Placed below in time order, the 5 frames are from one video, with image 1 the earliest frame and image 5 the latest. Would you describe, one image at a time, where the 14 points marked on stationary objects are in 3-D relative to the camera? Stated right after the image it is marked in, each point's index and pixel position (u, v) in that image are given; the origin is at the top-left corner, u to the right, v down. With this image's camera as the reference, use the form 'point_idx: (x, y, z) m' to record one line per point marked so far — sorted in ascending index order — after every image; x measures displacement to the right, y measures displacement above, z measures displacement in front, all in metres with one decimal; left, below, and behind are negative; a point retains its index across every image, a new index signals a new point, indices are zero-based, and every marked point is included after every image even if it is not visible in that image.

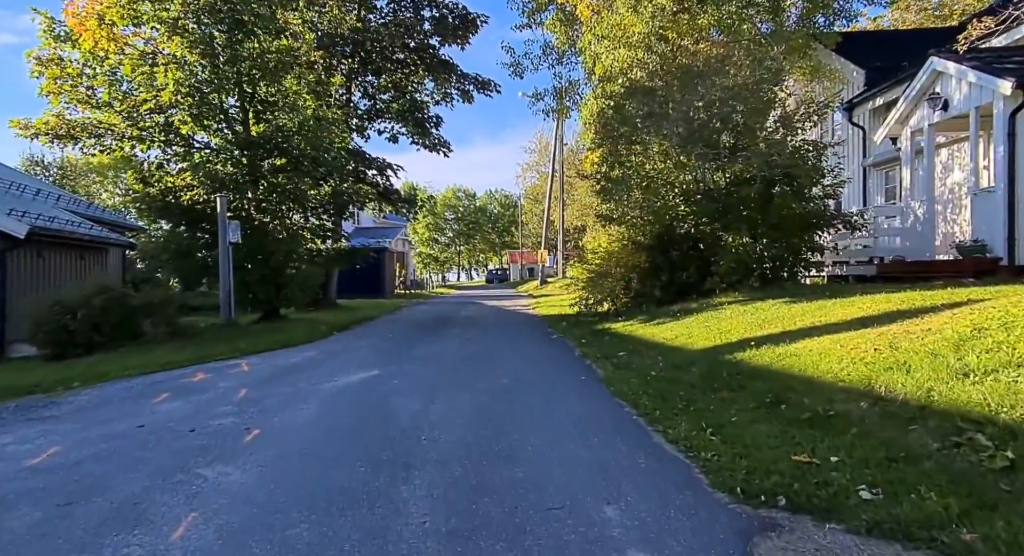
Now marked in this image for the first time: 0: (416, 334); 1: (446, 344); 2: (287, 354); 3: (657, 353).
0: (-1.8, -1.1, +13.0) m
1: (-1.1, -1.1, +11.2) m
2: (-3.6, -1.2, +10.5) m
3: (+1.9, -1.0, +8.7) m
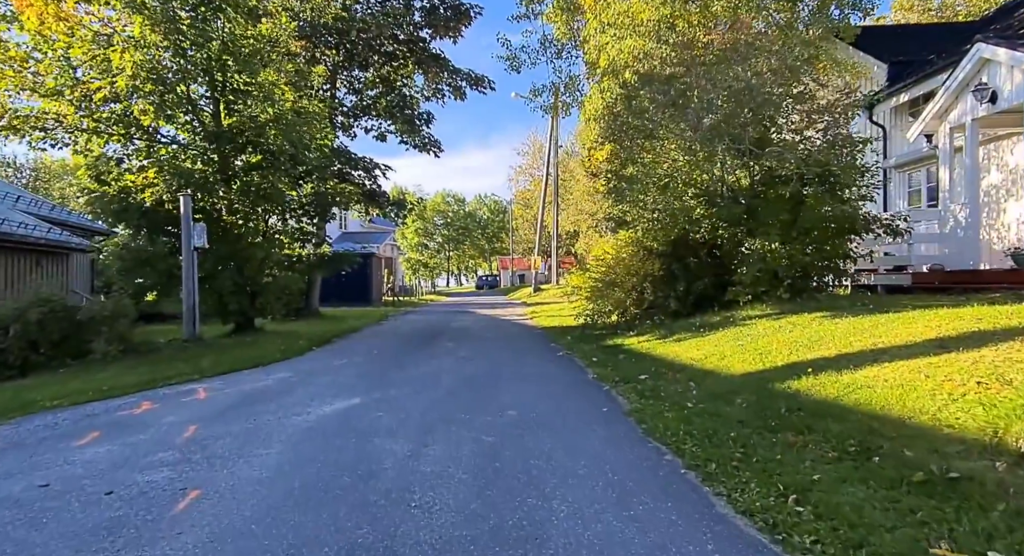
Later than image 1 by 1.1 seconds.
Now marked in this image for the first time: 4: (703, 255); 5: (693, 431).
0: (-1.8, -1.3, +11.6) m
1: (-1.1, -1.3, +9.9) m
2: (-3.5, -1.4, +9.1) m
3: (+2.0, -1.1, +7.5) m
4: (+3.5, +0.4, +11.9) m
5: (+1.5, -1.3, +5.6) m
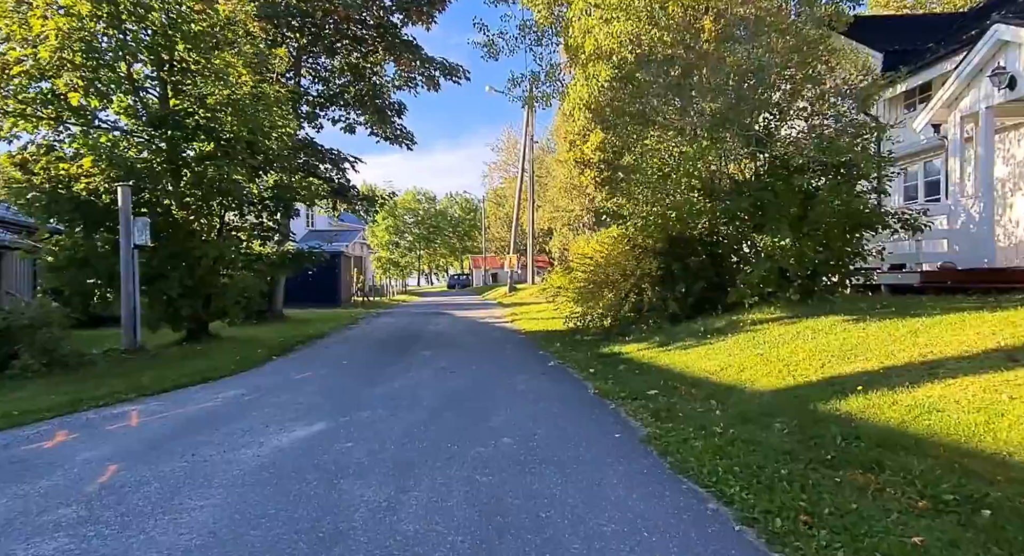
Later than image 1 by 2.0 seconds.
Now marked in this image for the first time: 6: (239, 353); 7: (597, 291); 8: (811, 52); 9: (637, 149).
0: (-2.1, -1.3, +10.5) m
1: (-1.3, -1.3, +8.8) m
2: (-3.7, -1.4, +7.9) m
3: (+1.9, -1.1, +6.5) m
4: (+3.2, +0.4, +11.0) m
5: (+1.5, -1.3, +4.6) m
6: (-4.7, -1.3, +11.5) m
7: (+1.5, -0.2, +11.5) m
8: (+4.3, +3.3, +9.6) m
9: (+2.0, +2.1, +10.9) m
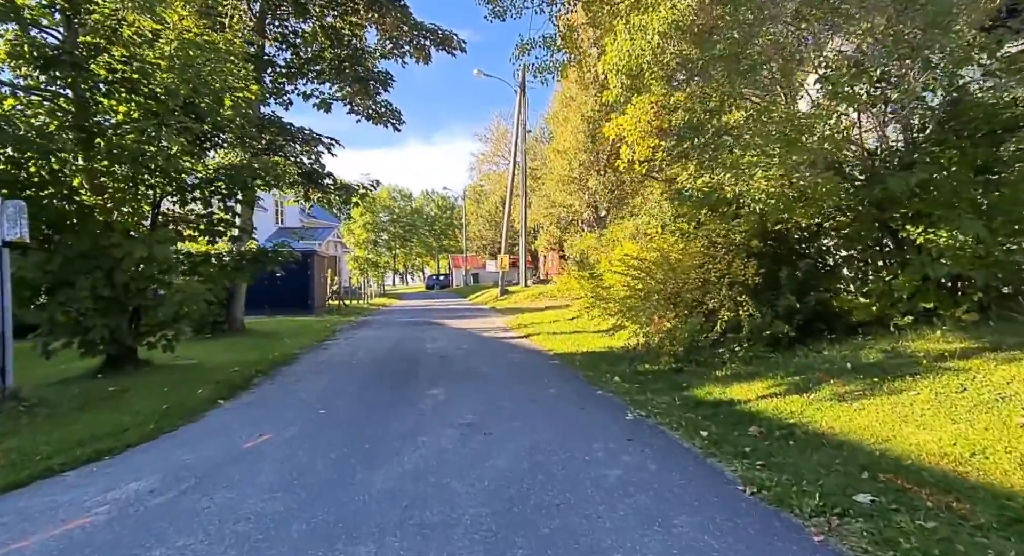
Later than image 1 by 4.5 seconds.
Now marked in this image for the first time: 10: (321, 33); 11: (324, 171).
0: (-1.6, -1.4, +7.3) m
1: (-0.7, -1.4, +5.7) m
2: (-3.0, -1.5, +4.7) m
3: (+2.6, -1.3, +3.5) m
4: (+3.7, +0.3, +8.1) m
5: (+2.3, -1.4, +1.6) m
6: (-4.2, -1.4, +8.3) m
7: (+2.0, -0.4, +8.5) m
8: (+4.9, +3.2, +6.7) m
9: (+2.5, +2.0, +7.9) m
10: (-4.8, +6.2, +16.8) m
11: (-4.9, +2.8, +17.4) m
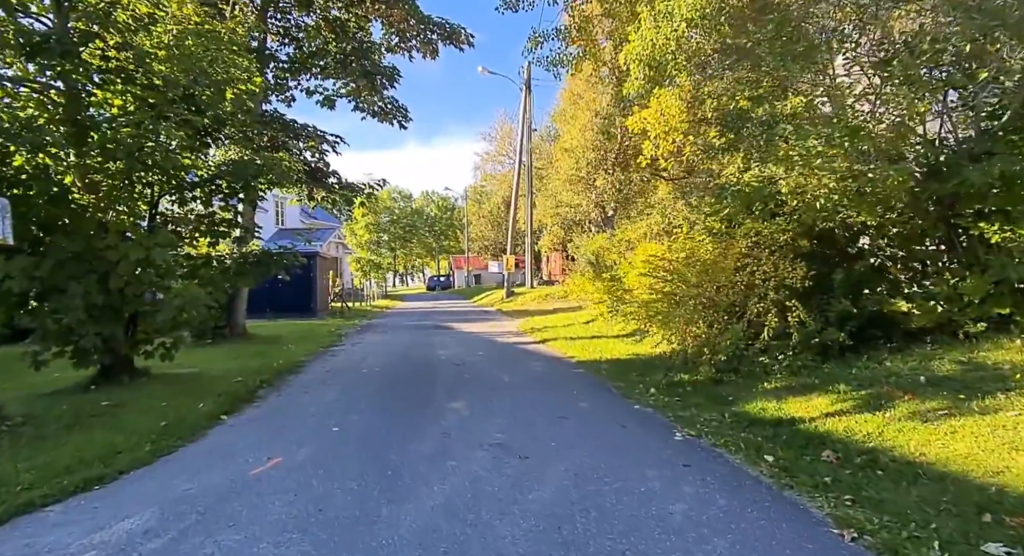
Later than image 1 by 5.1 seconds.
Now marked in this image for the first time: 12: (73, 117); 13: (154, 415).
0: (-1.2, -1.5, +6.7) m
1: (-0.3, -1.5, +5.0) m
2: (-2.7, -1.6, +4.0) m
3: (+2.9, -1.3, +2.8) m
4: (+4.0, +0.3, +7.4) m
5: (+2.6, -1.5, +0.9) m
6: (-3.9, -1.5, +7.6) m
7: (+2.3, -0.4, +7.8) m
8: (+5.2, +3.1, +6.1) m
9: (+2.8, +2.0, +7.3) m
10: (-4.6, +6.1, +16.1) m
11: (-4.6, +2.7, +16.8) m
12: (-5.3, +1.9, +7.9) m
13: (-3.9, -1.5, +7.2) m
